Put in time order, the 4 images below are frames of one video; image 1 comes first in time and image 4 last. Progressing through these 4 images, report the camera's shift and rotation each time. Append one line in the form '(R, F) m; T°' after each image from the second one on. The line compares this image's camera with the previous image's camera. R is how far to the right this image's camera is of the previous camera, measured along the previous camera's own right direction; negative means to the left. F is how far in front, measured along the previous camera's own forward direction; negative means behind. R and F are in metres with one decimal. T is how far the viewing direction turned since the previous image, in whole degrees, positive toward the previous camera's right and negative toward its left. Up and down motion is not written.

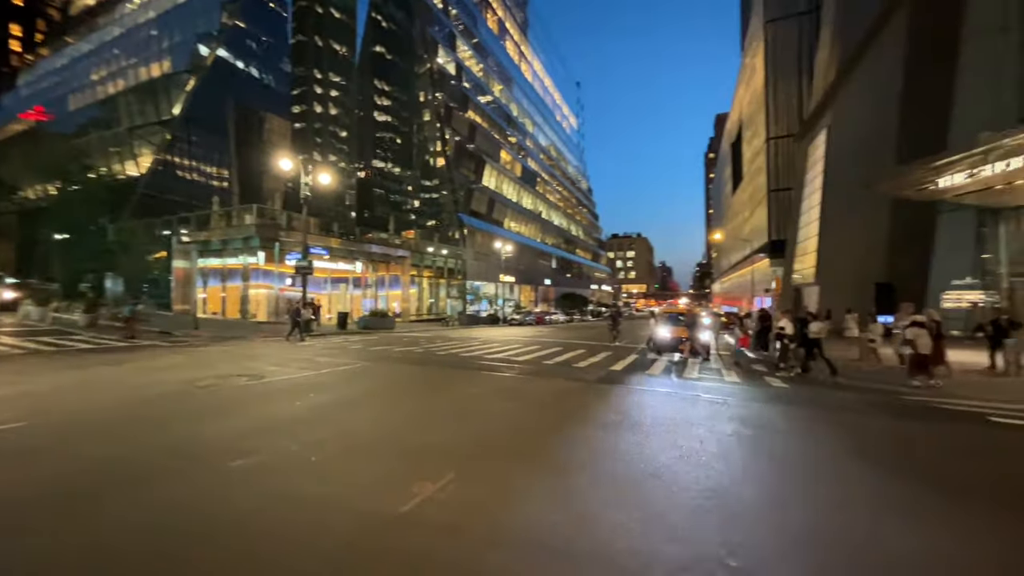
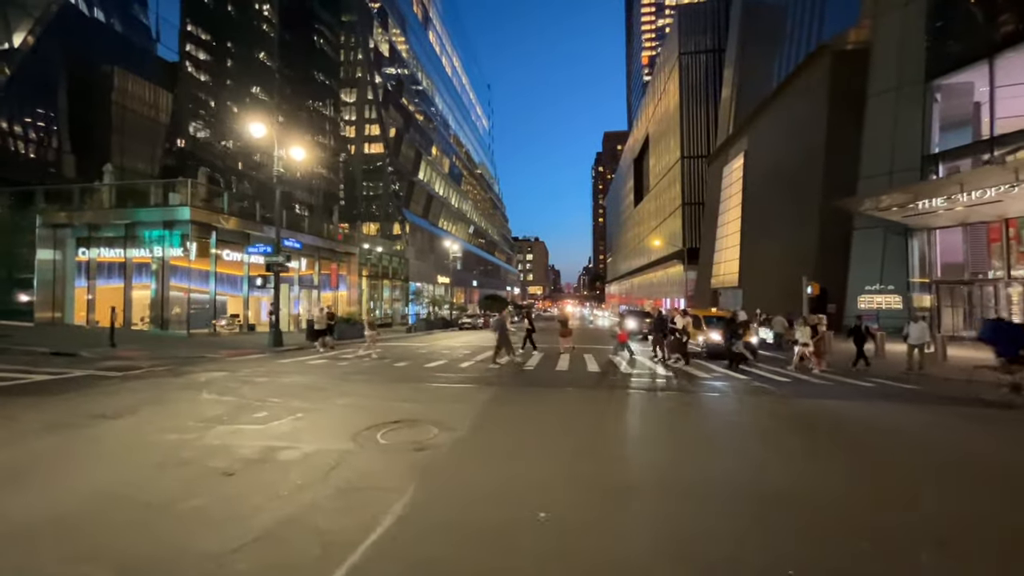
(-4.8, +3.0) m; +10°
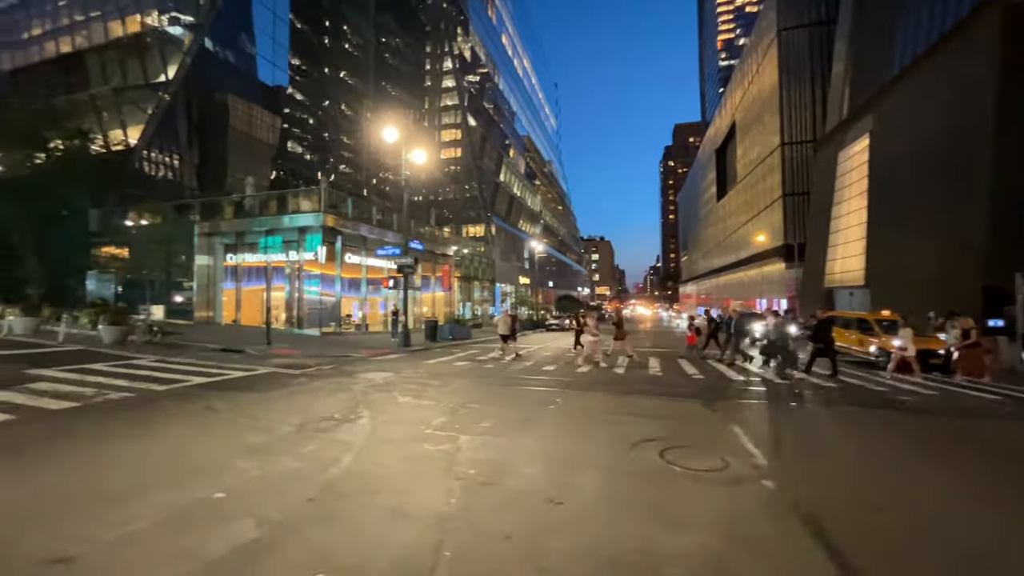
(-2.2, -0.2) m; -6°
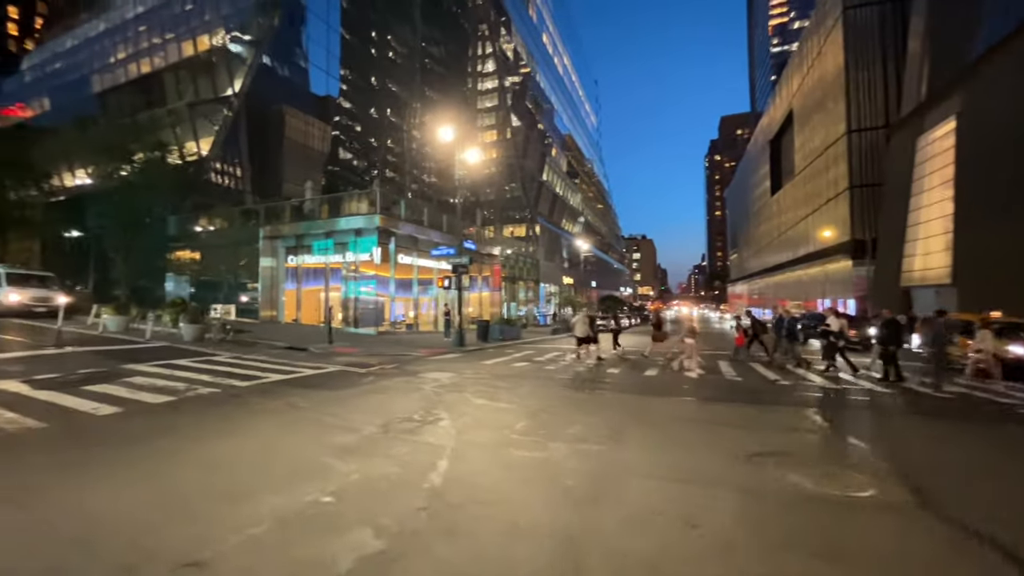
(-0.6, 0.0) m; -4°
